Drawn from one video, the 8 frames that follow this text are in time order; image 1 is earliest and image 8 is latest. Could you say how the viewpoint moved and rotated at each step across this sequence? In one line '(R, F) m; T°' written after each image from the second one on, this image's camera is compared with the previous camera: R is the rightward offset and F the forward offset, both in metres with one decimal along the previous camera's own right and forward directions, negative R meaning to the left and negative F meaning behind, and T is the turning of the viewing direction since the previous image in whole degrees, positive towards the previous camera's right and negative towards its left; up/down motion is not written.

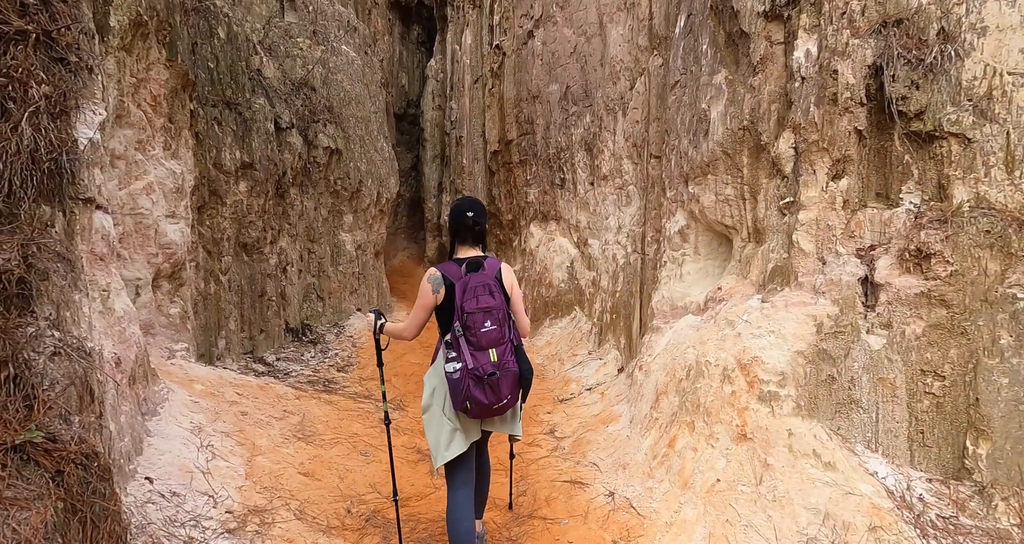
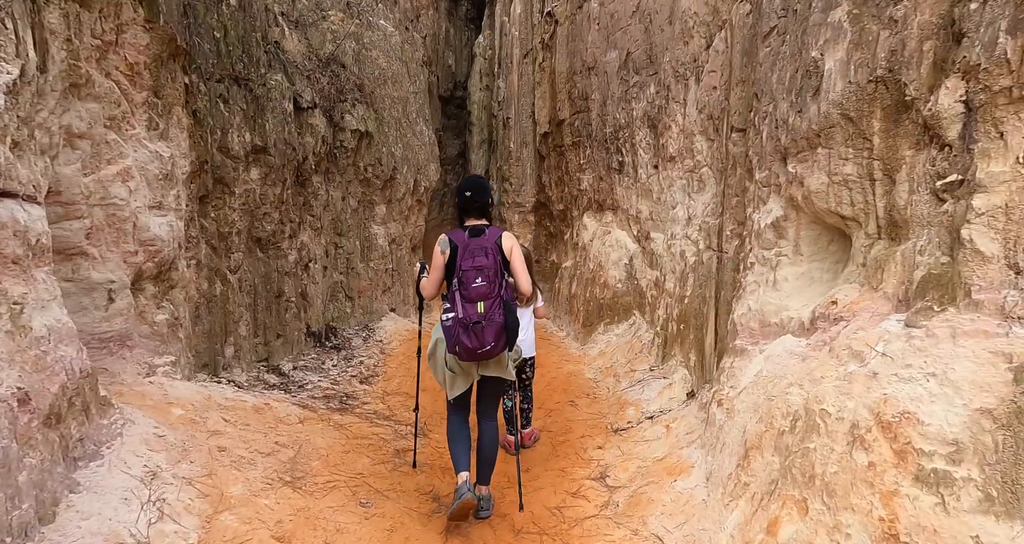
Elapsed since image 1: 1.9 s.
(+0.1, +1.0) m; -5°
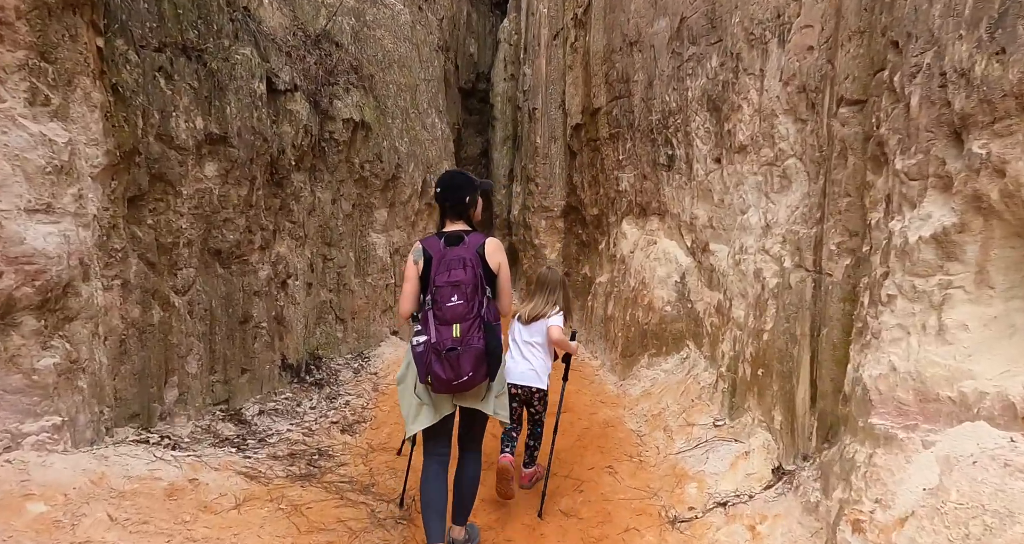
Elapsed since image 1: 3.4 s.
(+0.1, +1.3) m; -3°
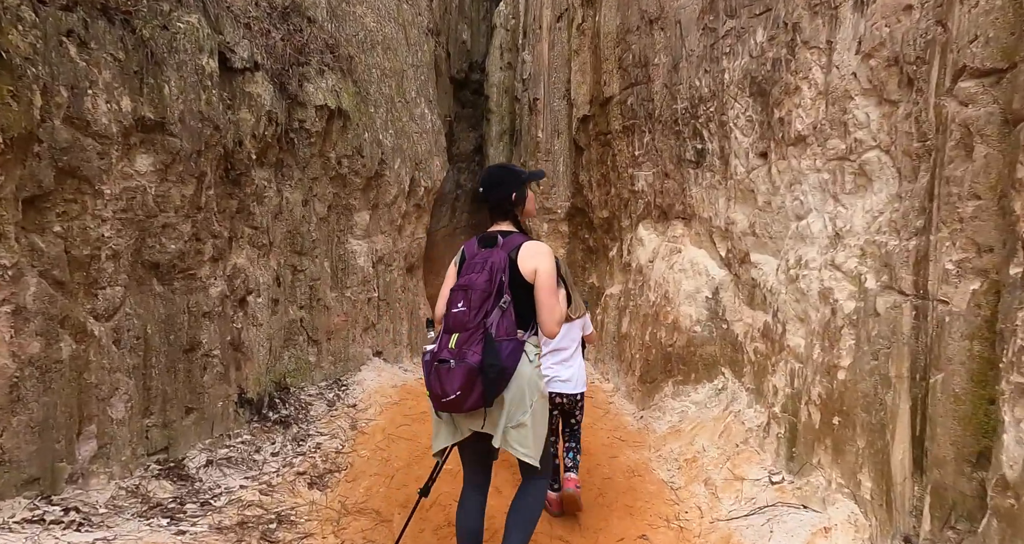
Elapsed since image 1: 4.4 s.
(-0.1, +0.9) m; +1°
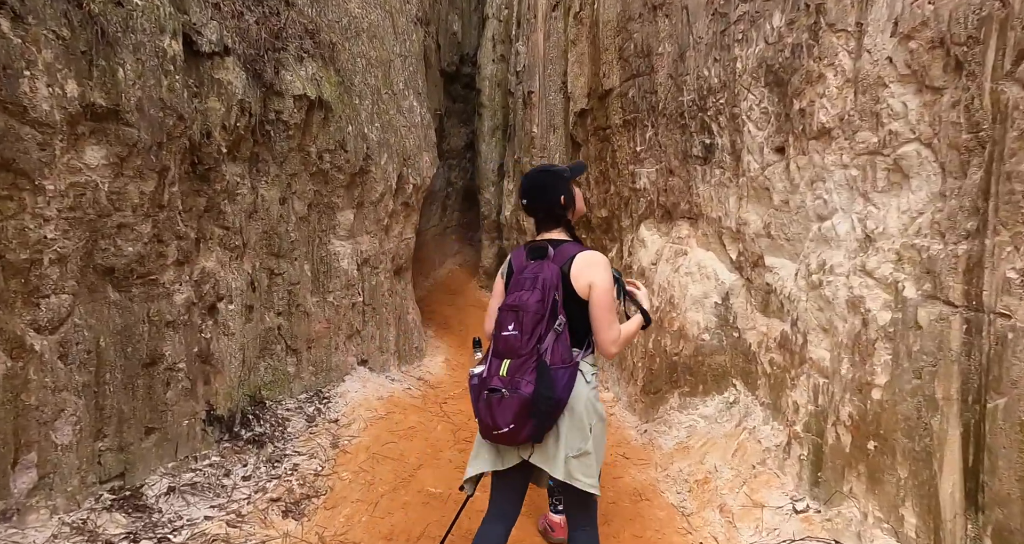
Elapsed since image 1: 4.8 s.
(0.0, +0.4) m; +1°
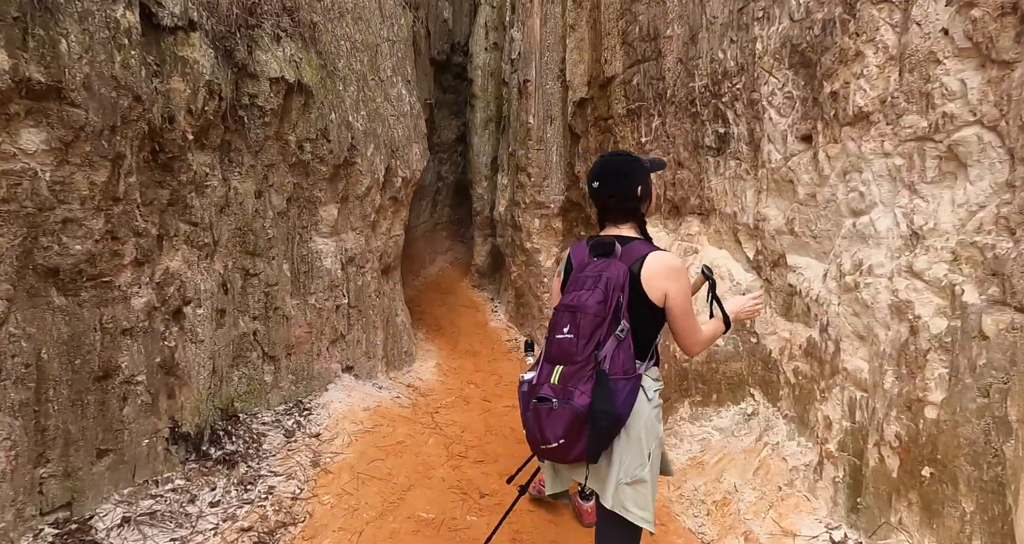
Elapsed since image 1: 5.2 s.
(-0.1, +0.4) m; +1°
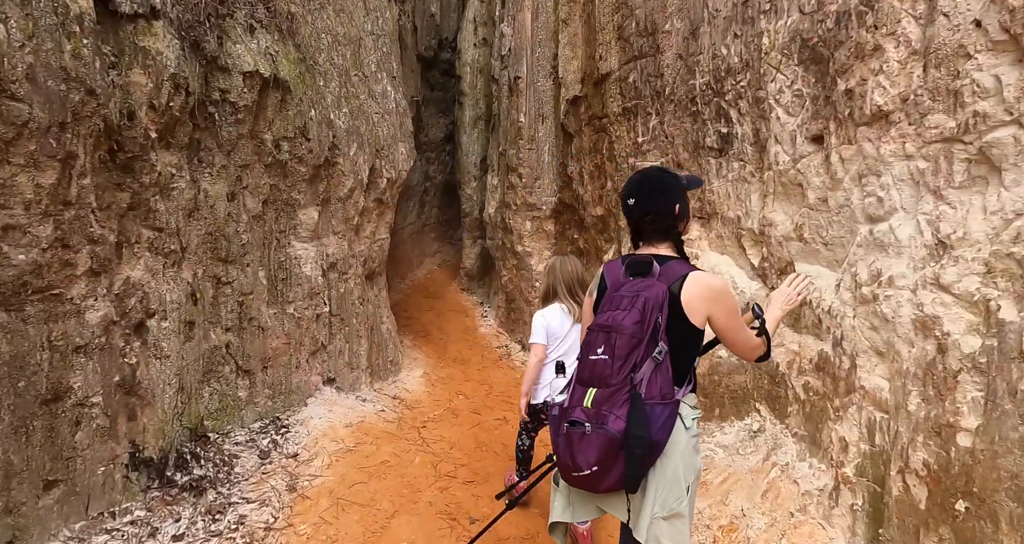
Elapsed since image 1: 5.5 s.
(0.0, +0.3) m; +1°
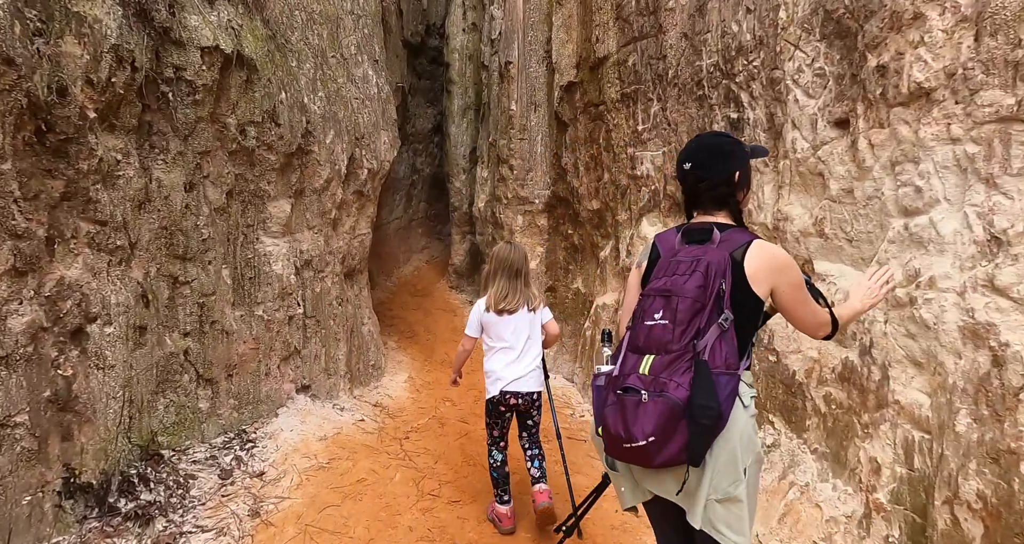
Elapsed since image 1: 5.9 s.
(0.0, +0.4) m; +1°
